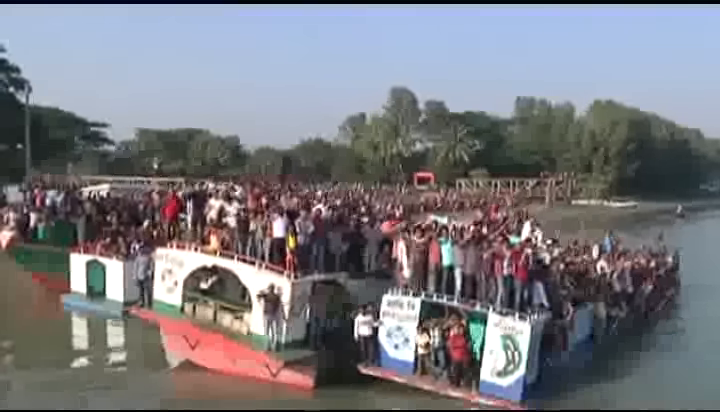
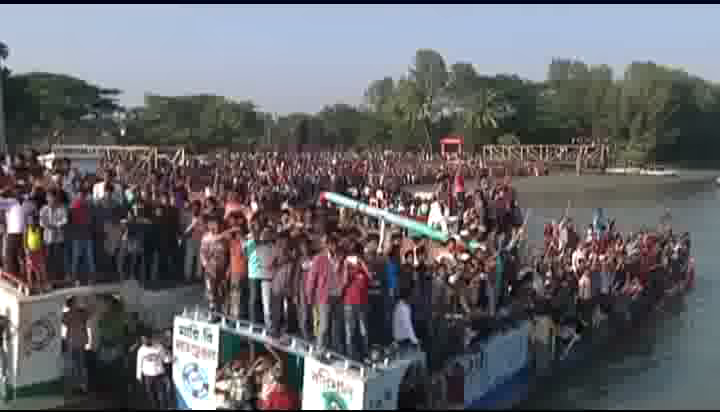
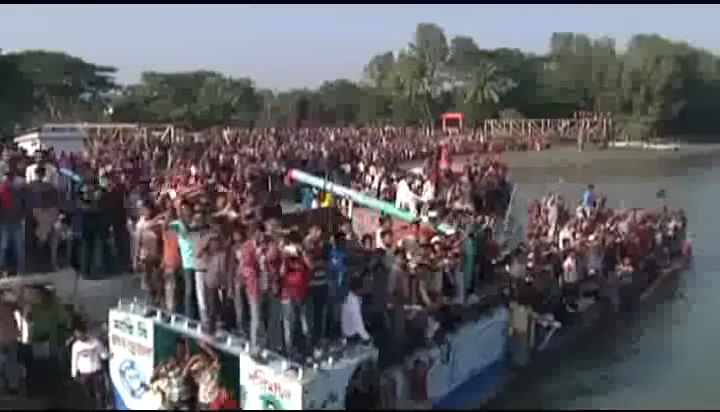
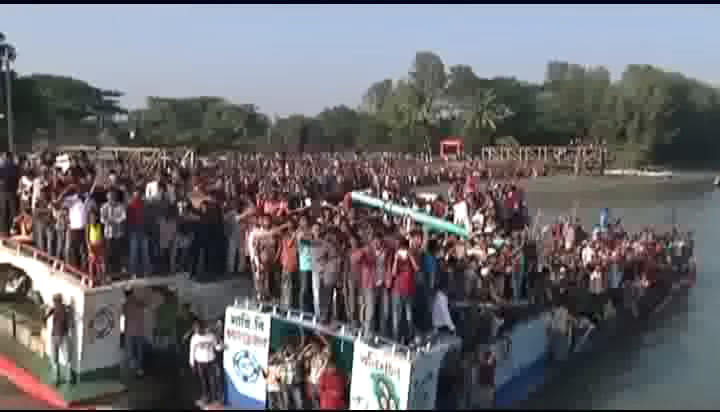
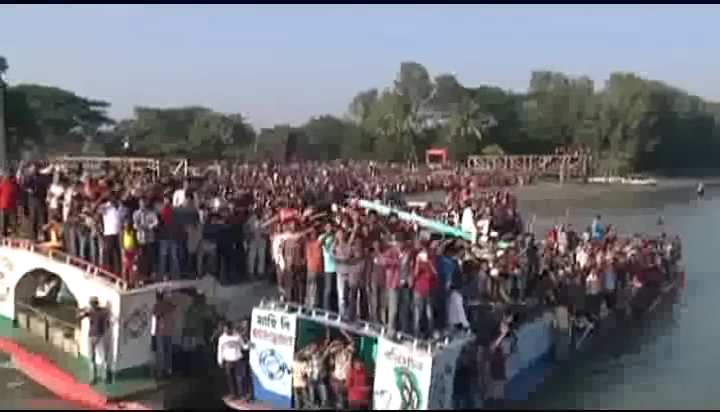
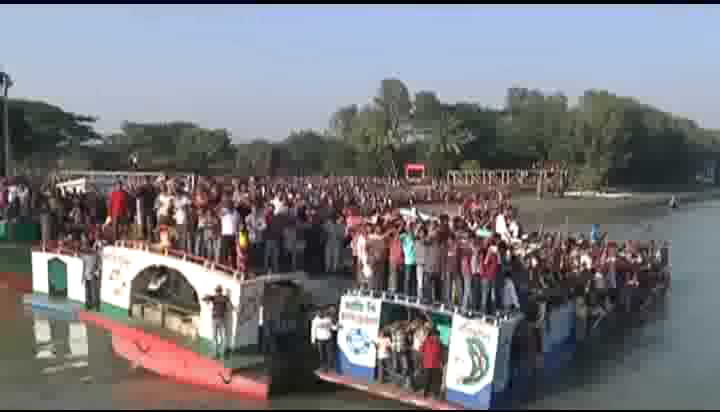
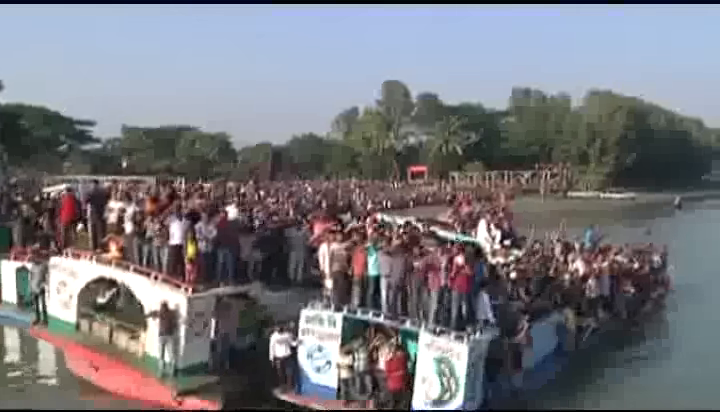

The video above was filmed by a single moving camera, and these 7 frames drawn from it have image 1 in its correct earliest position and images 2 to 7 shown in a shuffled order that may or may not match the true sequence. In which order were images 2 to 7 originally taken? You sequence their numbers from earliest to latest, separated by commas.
6, 7, 5, 4, 2, 3
